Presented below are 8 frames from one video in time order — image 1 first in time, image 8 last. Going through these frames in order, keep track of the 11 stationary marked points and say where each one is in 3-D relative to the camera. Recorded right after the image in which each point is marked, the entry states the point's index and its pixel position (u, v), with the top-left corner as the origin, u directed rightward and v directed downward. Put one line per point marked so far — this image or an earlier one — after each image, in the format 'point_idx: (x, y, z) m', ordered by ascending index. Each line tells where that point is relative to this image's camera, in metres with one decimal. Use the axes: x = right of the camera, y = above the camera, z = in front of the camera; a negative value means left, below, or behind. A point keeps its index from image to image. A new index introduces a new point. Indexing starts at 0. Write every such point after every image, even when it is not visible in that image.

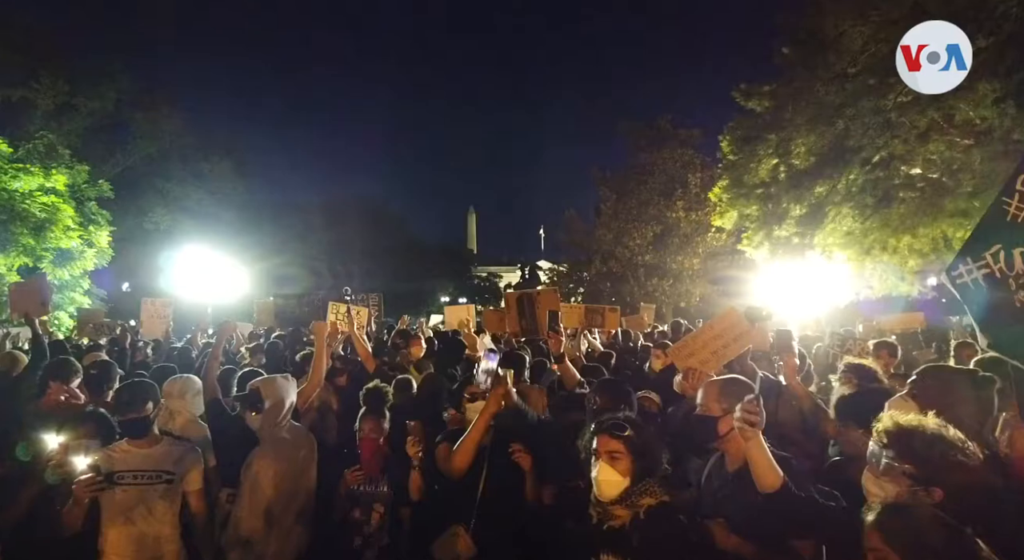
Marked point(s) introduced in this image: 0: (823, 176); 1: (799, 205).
0: (+5.4, +1.8, +10.2) m
1: (+5.3, +1.4, +10.7) m
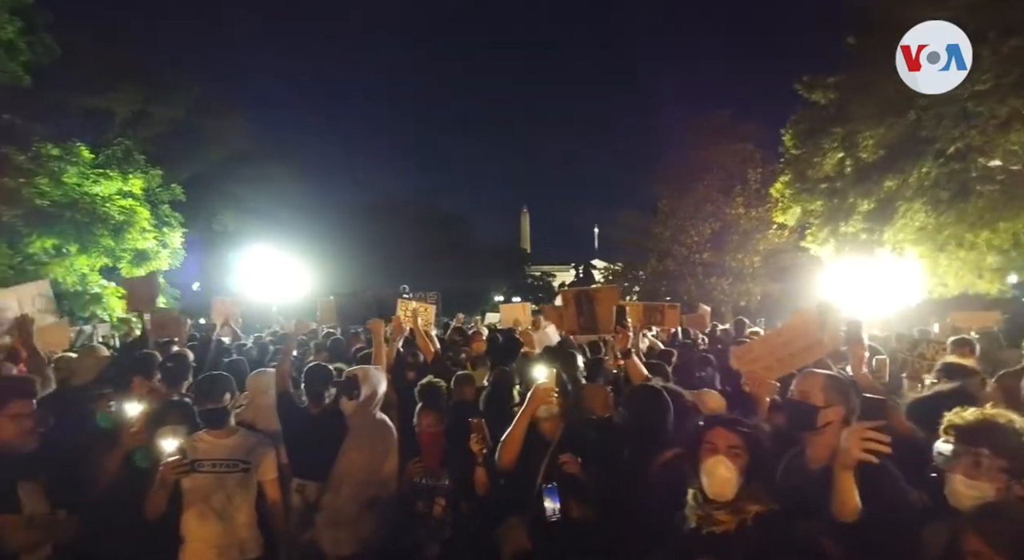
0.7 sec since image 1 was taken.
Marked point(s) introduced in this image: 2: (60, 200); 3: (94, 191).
0: (+6.4, +1.9, +9.9) m
1: (+6.3, +1.4, +10.3) m
2: (-7.5, +1.4, +10.0) m
3: (-7.2, +1.6, +10.3) m
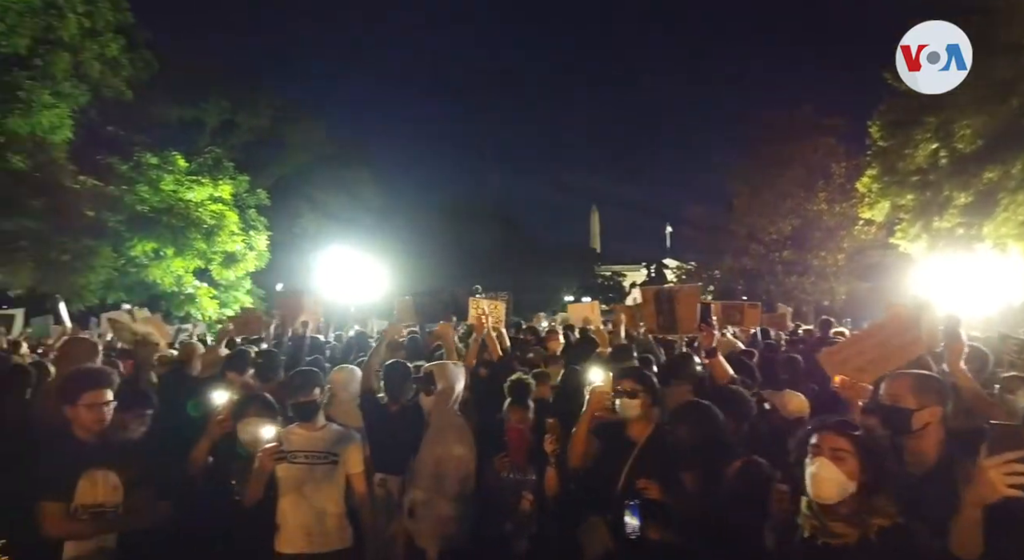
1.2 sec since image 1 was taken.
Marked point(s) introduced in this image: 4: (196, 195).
0: (+7.6, +1.9, +9.3) m
1: (+7.5, +1.4, +9.8) m
2: (-6.2, +1.4, +10.6) m
3: (-5.9, +1.6, +10.9) m
4: (-5.8, +1.6, +11.0) m
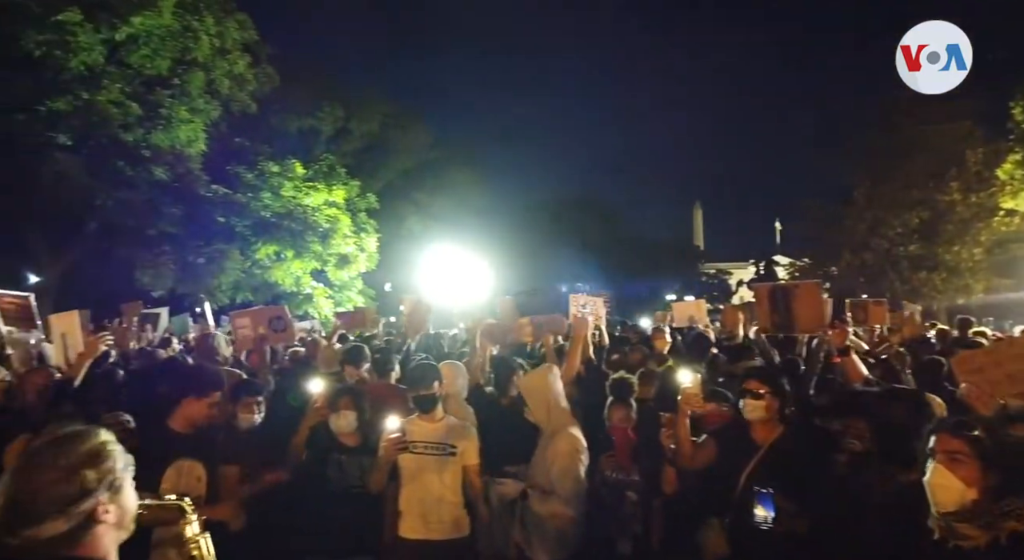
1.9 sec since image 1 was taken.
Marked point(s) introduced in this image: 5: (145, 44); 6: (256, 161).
0: (+9.2, +2.0, +8.3) m
1: (+9.1, +1.5, +8.8) m
2: (-4.4, +1.4, +11.2) m
3: (-4.1, +1.5, +11.5) m
4: (-3.9, +1.6, +11.6) m
5: (-6.3, +4.1, +10.2) m
6: (-5.2, +2.5, +12.1) m
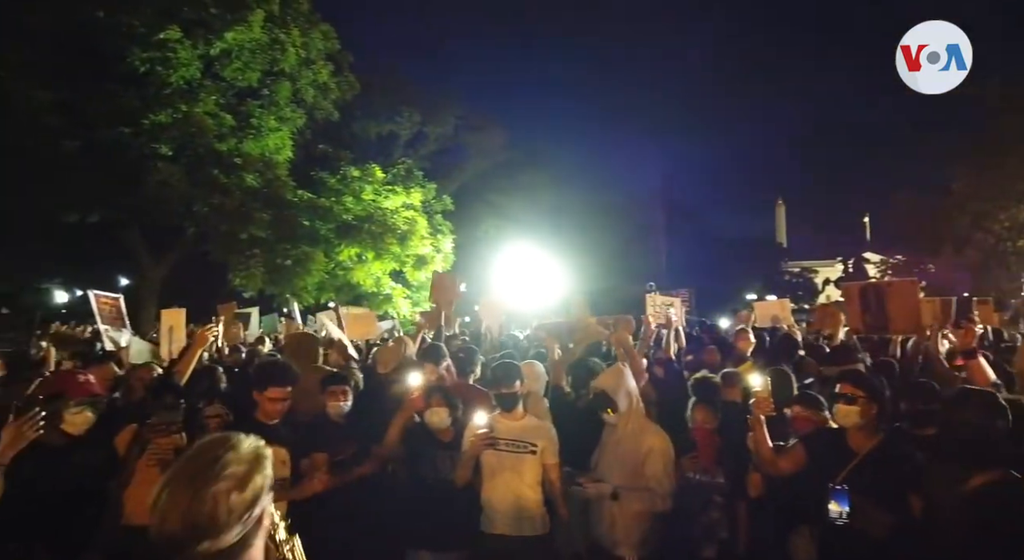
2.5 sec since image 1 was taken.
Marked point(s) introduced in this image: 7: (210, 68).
0: (+10.3, +2.0, +7.4) m
1: (+10.3, +1.6, +7.9) m
2: (-3.0, +1.3, +11.6) m
3: (-2.6, +1.5, +11.8) m
4: (-2.4, +1.6, +11.9) m
5: (-5.0, +4.1, +10.7) m
6: (-3.7, +2.4, +12.5) m
7: (-5.5, +3.9, +10.8) m
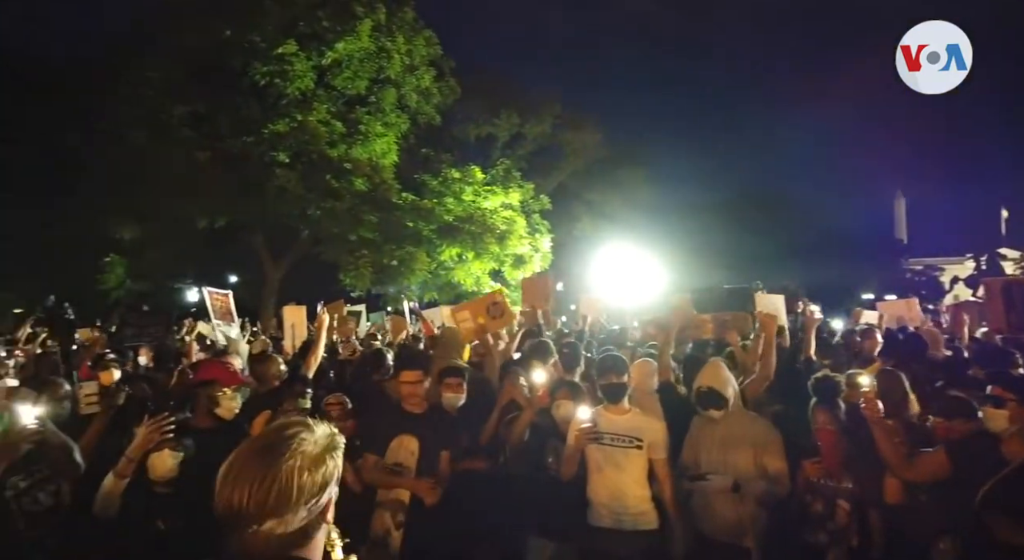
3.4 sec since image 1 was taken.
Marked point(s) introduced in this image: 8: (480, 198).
0: (+11.6, +2.1, +6.2) m
1: (+11.6, +1.6, +6.6) m
2: (-1.1, +1.3, +11.9) m
3: (-0.7, +1.5, +12.1) m
4: (-0.5, +1.6, +12.1) m
5: (-3.2, +4.1, +11.2) m
6: (-1.7, +2.5, +12.9) m
7: (-3.7, +3.9, +11.3) m
8: (-0.7, +1.7, +12.1) m
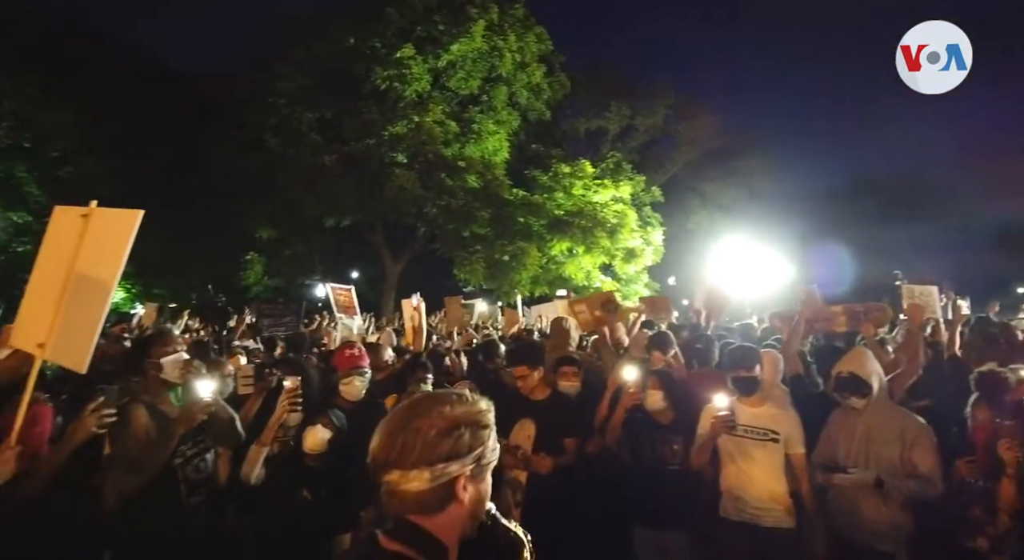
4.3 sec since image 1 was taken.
0: (+12.8, +2.3, +4.3) m
1: (+12.9, +1.8, +4.8) m
2: (+1.1, +1.4, +11.9) m
3: (+1.5, +1.6, +12.0) m
4: (+1.7, +1.7, +12.1) m
5: (-1.1, +4.2, +11.6) m
6: (+0.6, +2.6, +13.0) m
7: (-1.5, +4.0, +11.8) m
8: (+1.5, +1.8, +12.1) m
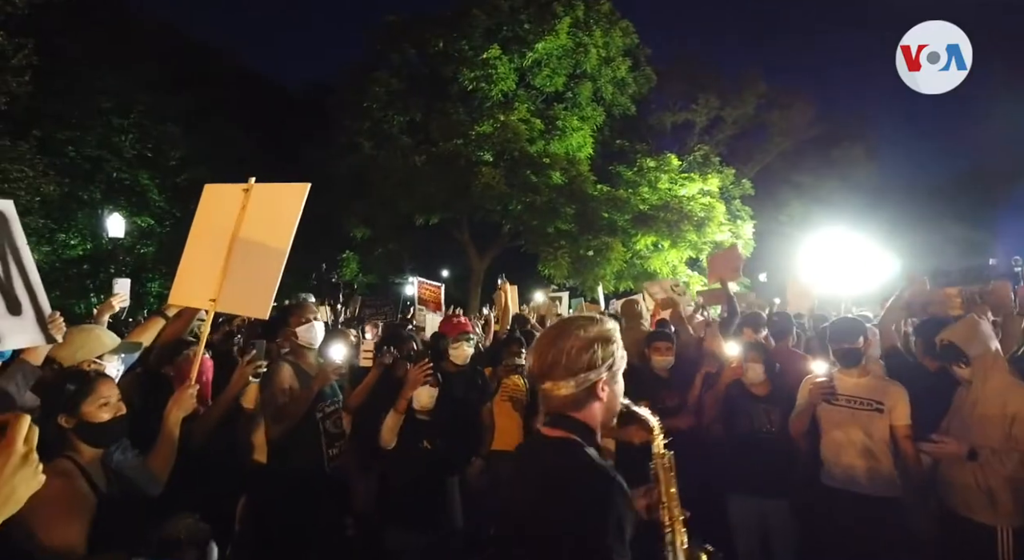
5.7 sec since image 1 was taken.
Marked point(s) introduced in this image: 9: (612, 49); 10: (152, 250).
0: (+13.4, +2.4, +2.8) m
1: (+13.6, +1.9, +3.2) m
2: (+2.8, +1.5, +11.8) m
3: (+3.2, +1.7, +11.9) m
4: (+3.4, +1.8, +11.8) m
5: (+0.6, +4.3, +11.7) m
6: (+2.5, +2.6, +12.9) m
7: (+0.2, +4.1, +12.0) m
8: (+3.2, +1.9, +11.9) m
9: (+1.9, +4.7, +12.2) m
10: (-8.9, +0.8, +14.6) m
